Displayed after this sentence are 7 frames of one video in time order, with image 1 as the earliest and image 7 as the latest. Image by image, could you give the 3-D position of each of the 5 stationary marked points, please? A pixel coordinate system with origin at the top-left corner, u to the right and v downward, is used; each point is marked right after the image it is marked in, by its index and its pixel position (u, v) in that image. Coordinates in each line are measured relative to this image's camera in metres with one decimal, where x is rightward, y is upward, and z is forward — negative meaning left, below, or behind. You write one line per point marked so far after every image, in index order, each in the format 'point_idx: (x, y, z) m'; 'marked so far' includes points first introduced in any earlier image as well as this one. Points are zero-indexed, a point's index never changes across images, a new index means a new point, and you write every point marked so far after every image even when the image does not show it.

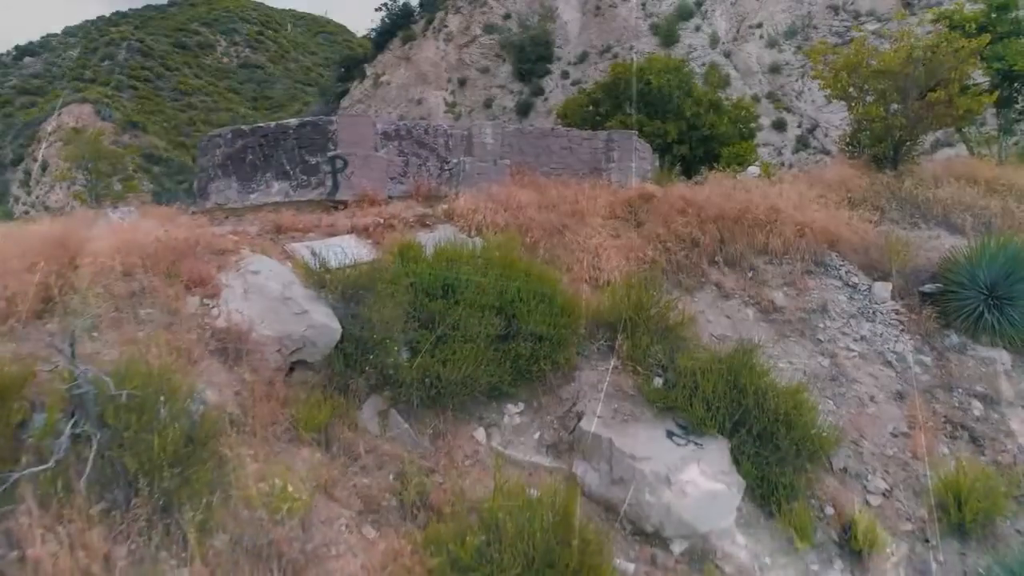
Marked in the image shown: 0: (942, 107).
0: (+6.0, +2.5, +10.9) m
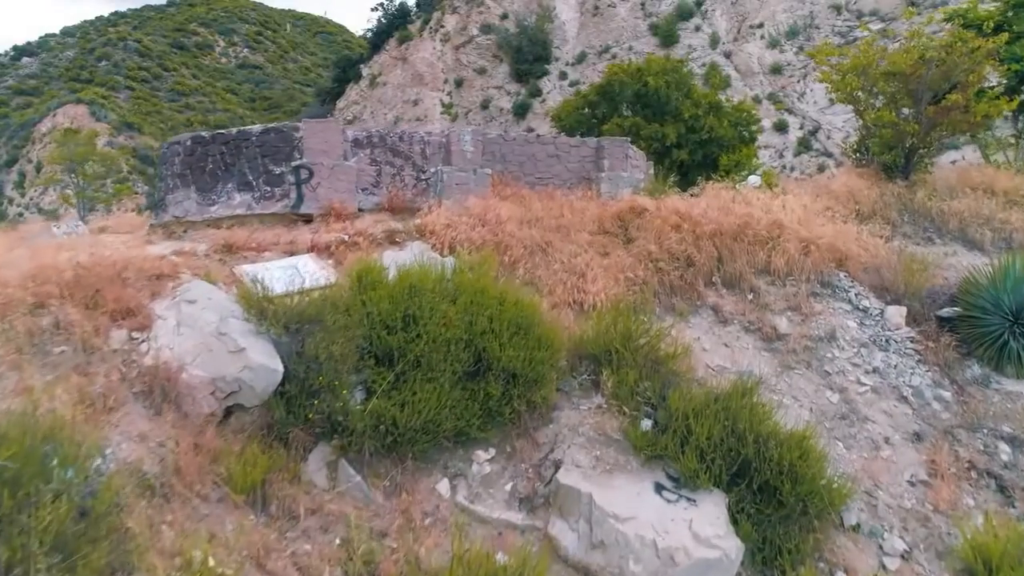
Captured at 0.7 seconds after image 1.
0: (+5.8, +2.3, +10.1) m
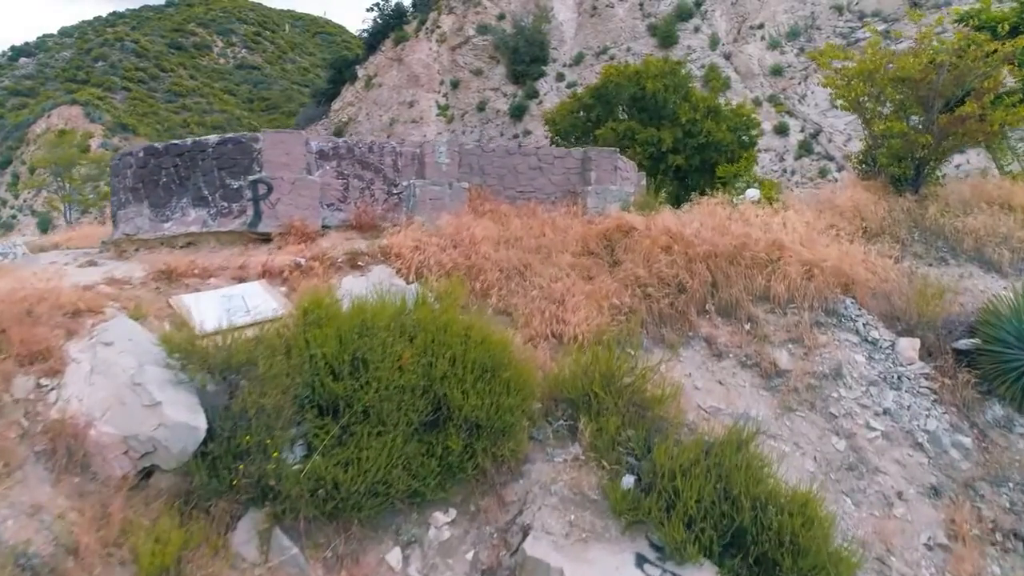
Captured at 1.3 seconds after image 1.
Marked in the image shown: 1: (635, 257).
0: (+5.5, +2.0, +9.3) m
1: (+1.2, +0.3, +7.9) m
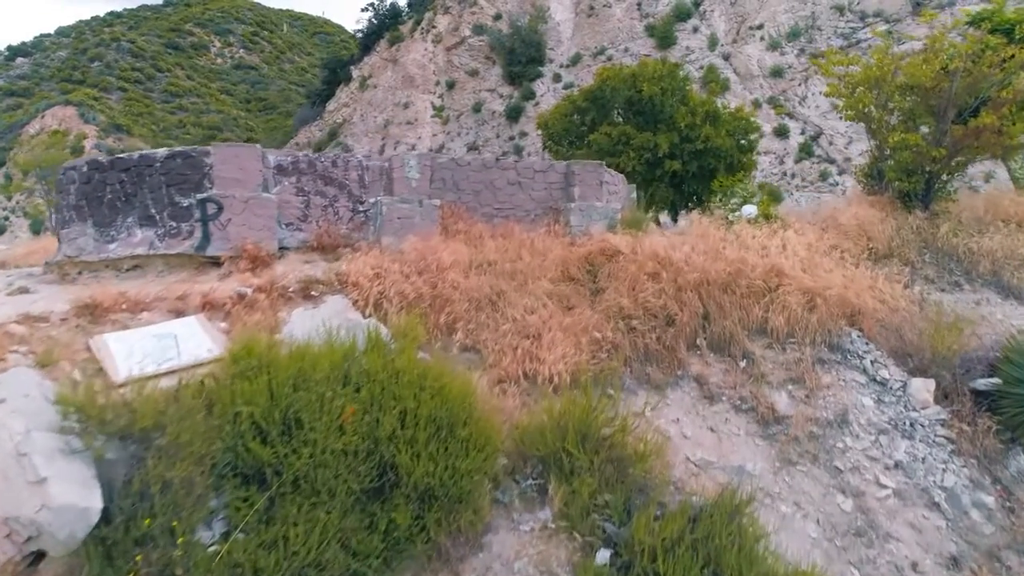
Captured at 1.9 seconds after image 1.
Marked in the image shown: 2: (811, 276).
0: (+5.3, +1.7, +8.6) m
1: (+1.0, 0.0, +7.1) m
2: (+2.8, +0.1, +7.3) m
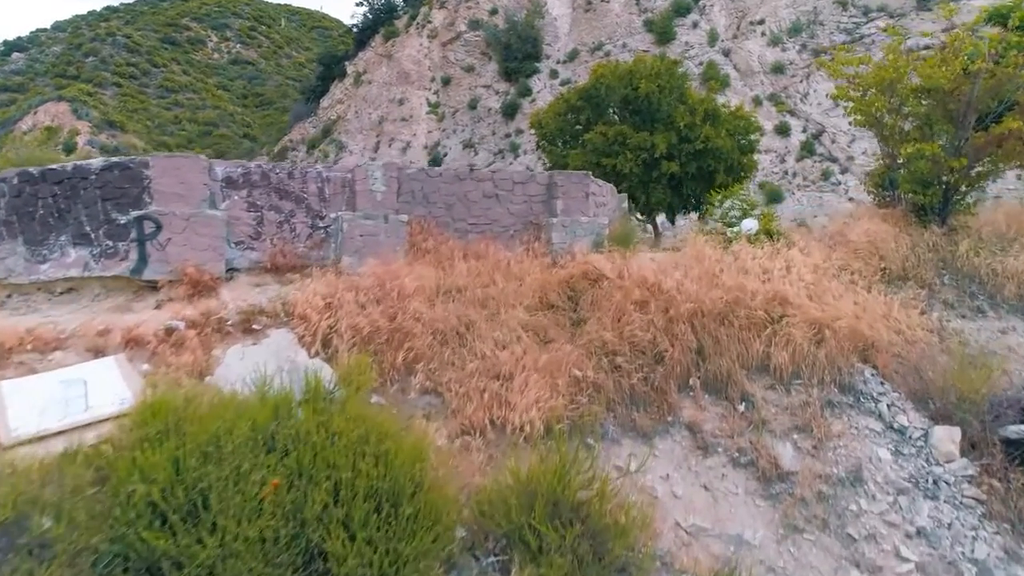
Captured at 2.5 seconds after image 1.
0: (+5.0, +1.5, +7.8) m
1: (+0.7, -0.2, +6.3) m
2: (+2.6, -0.1, +6.5) m
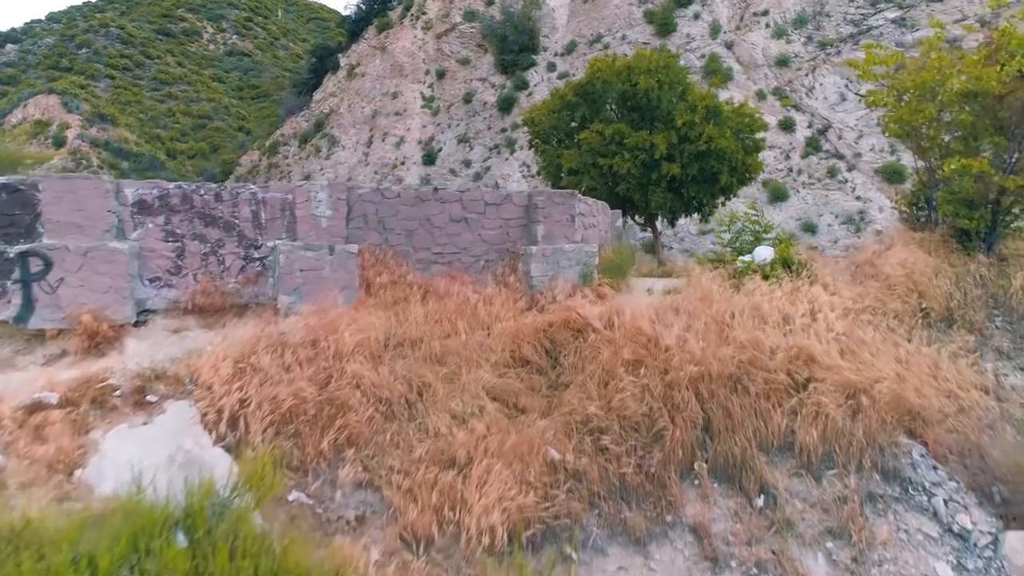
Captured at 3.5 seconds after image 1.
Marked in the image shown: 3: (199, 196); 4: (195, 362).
0: (+4.8, +1.1, +6.6) m
1: (+0.5, -0.6, +5.1) m
2: (+2.3, -0.5, +5.3) m
3: (-2.5, +0.7, +6.3) m
4: (-2.0, -0.5, +5.0) m
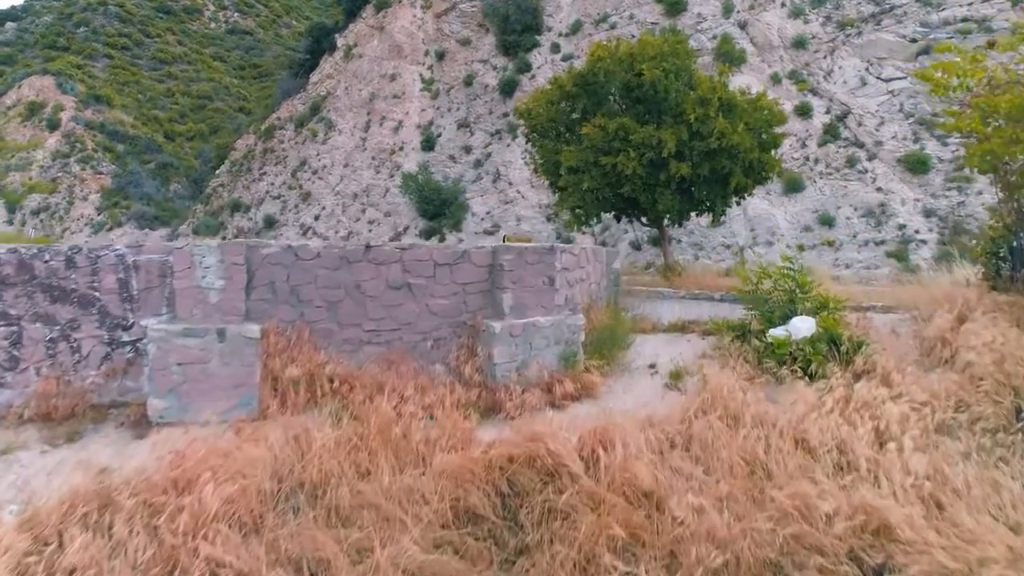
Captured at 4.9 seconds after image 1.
0: (+4.5, +0.5, +4.9) m
1: (+0.2, -1.2, +3.5) m
2: (+2.0, -1.1, +3.6) m
3: (-2.8, +0.1, +4.7) m
4: (-2.3, -1.1, +3.4) m
